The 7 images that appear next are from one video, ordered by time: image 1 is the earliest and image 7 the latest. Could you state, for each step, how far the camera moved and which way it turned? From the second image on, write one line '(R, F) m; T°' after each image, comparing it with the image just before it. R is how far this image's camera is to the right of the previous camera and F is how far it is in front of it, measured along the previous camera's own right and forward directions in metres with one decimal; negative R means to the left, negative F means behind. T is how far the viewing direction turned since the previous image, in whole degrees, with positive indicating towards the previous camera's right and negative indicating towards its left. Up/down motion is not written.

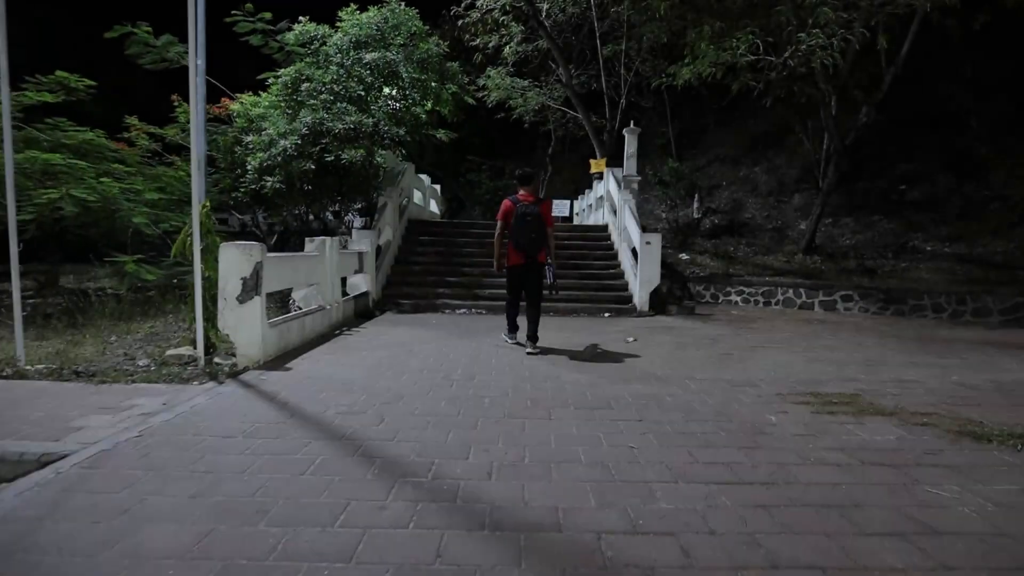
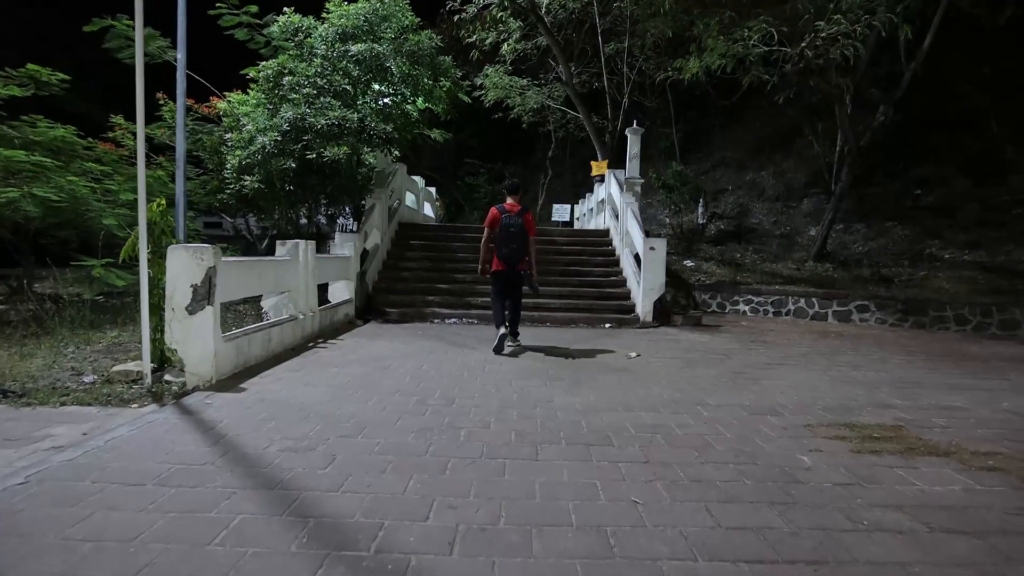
(+0.1, +0.7) m; 0°
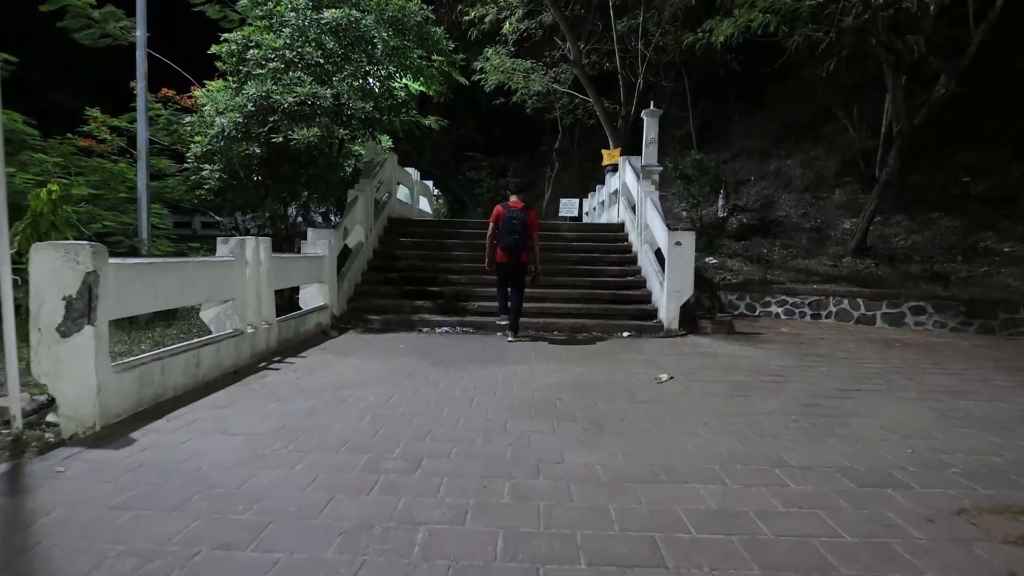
(+0.1, +1.4) m; -1°
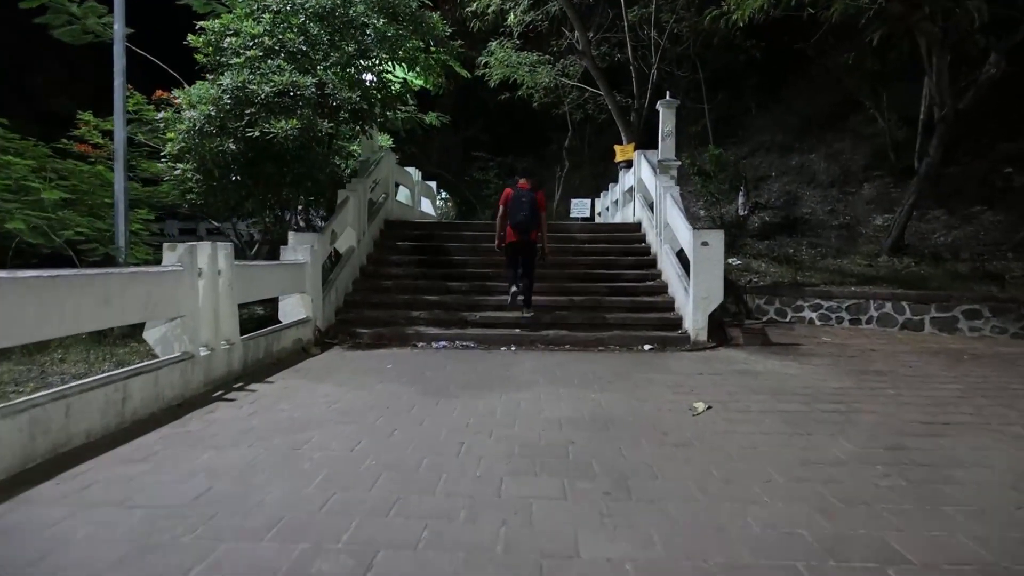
(+0.1, +1.0) m; -1°
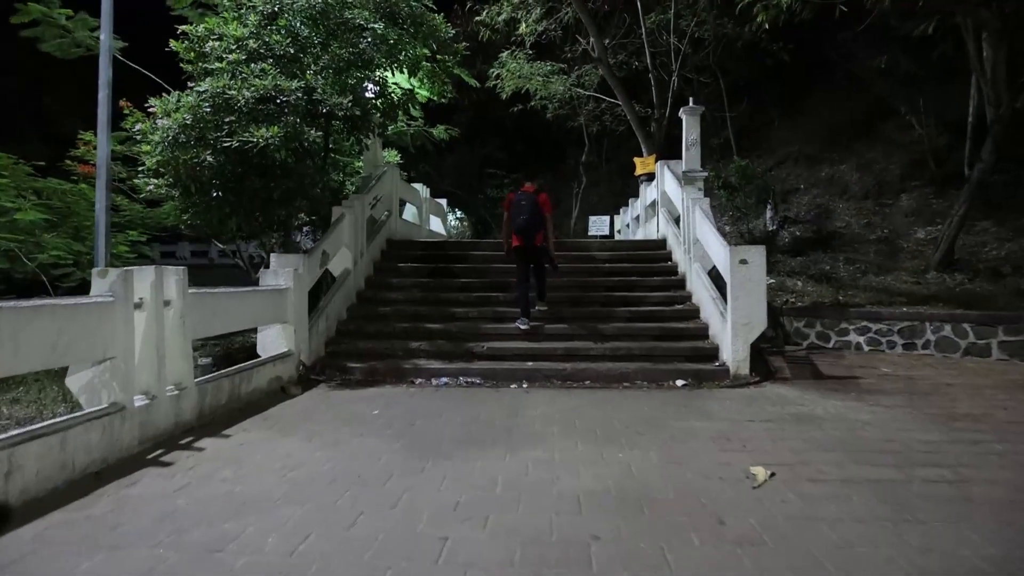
(+0.1, +0.9) m; -1°
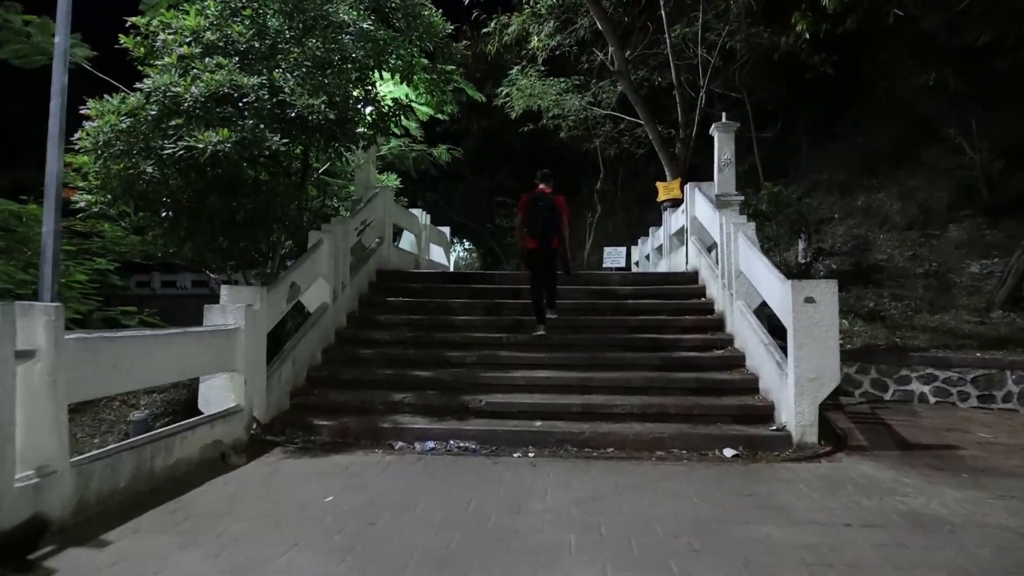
(+0.1, +1.3) m; -1°
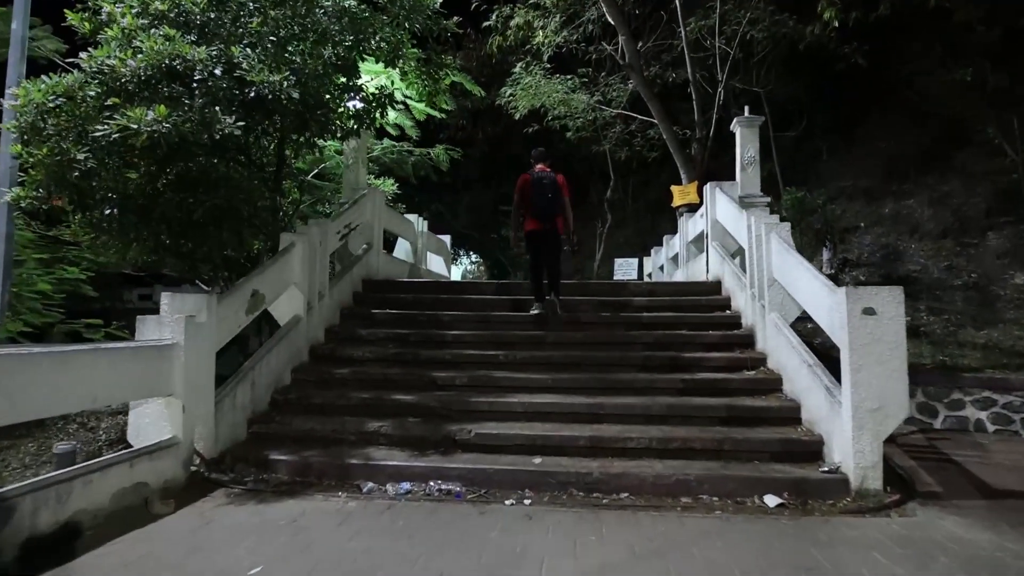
(+0.1, +0.9) m; -1°
